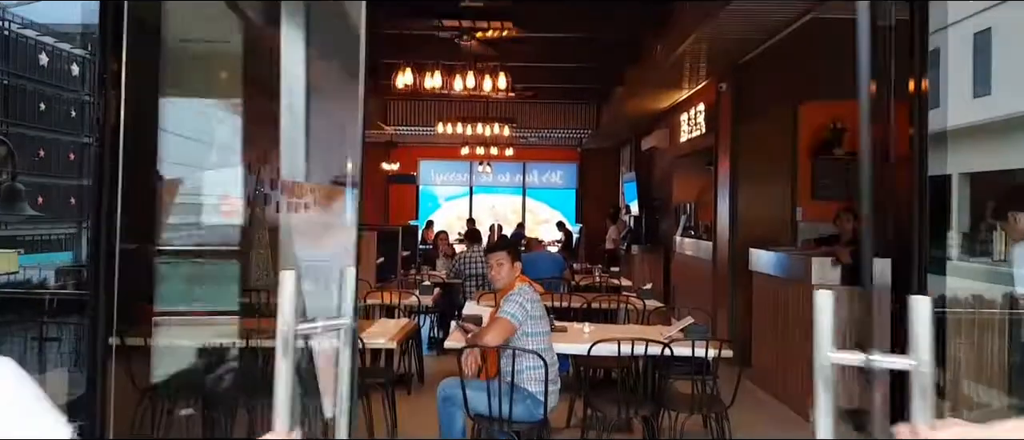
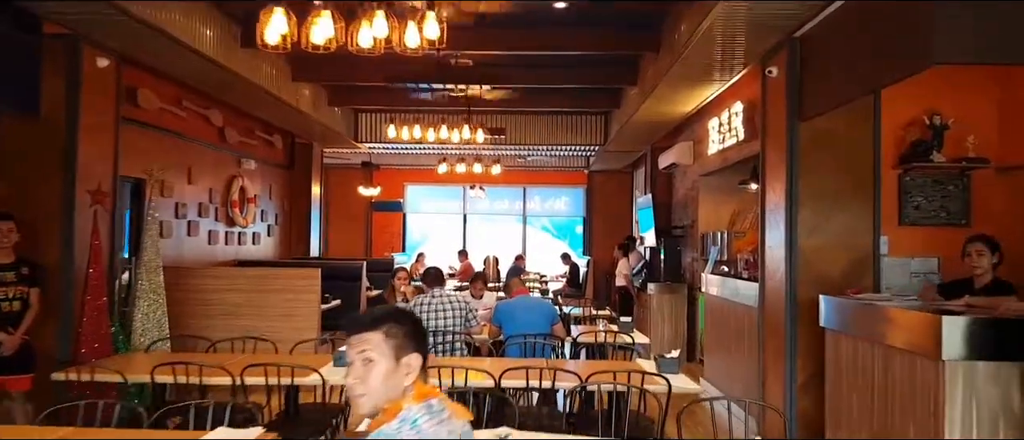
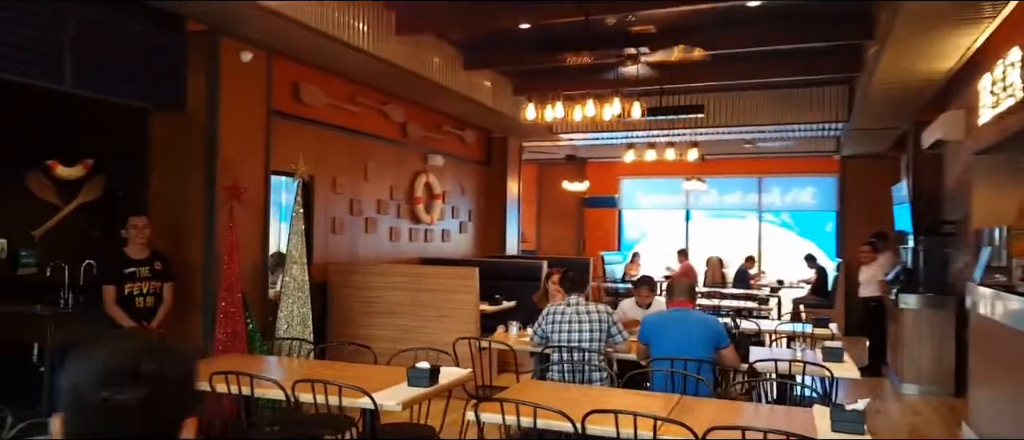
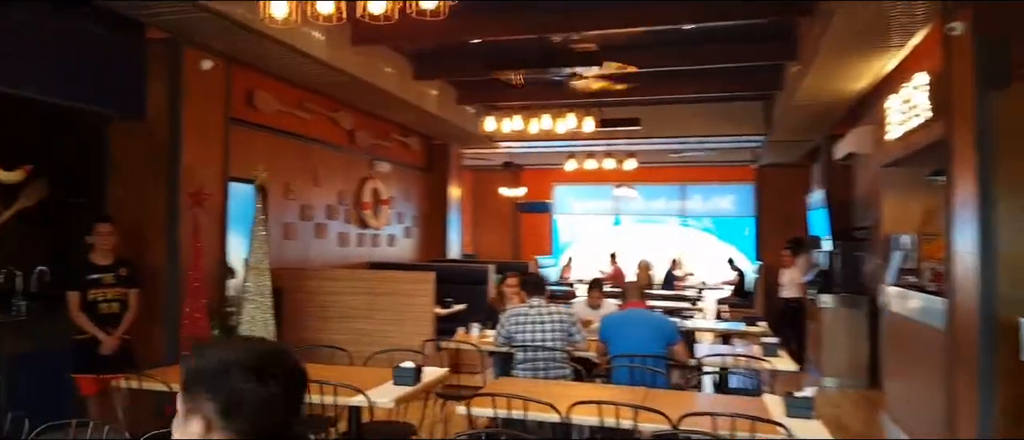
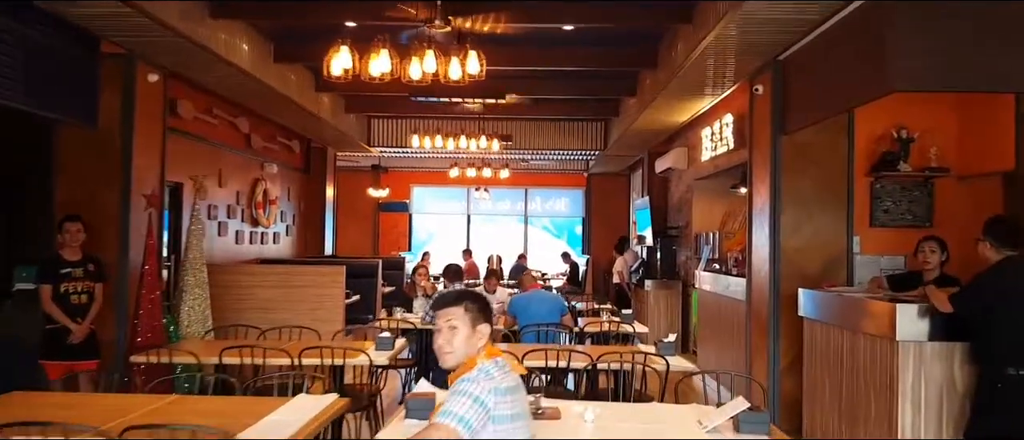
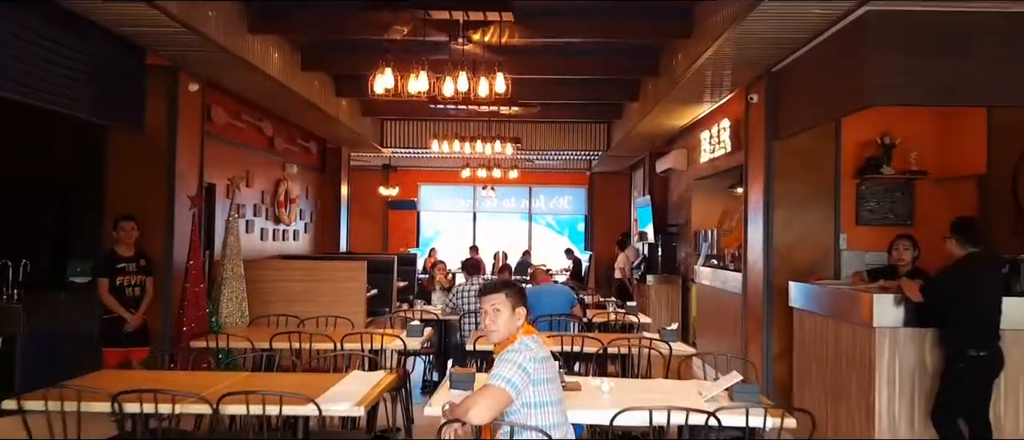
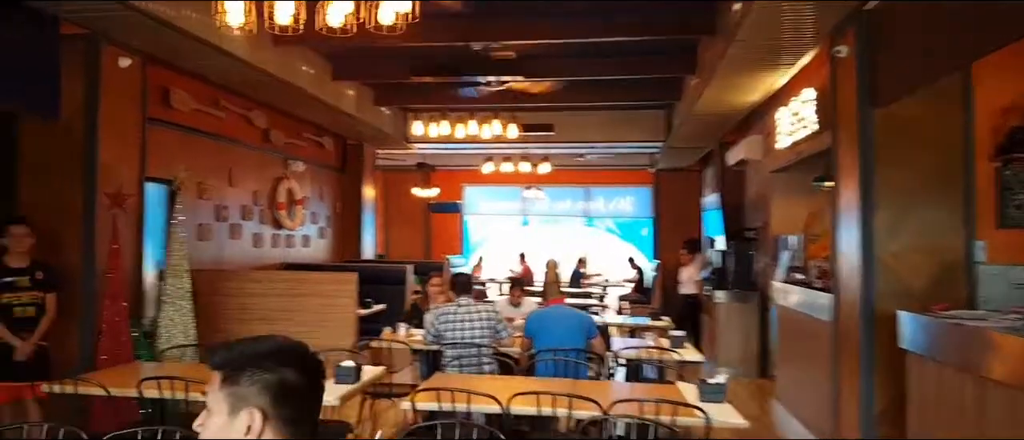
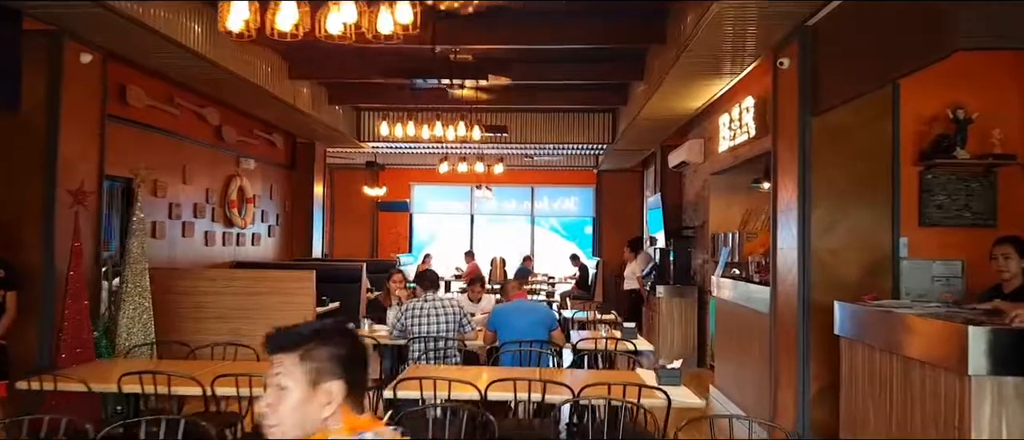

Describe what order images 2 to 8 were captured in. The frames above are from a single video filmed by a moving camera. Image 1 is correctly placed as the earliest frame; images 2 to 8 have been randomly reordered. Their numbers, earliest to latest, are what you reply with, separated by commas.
6, 5, 2, 8, 7, 4, 3
